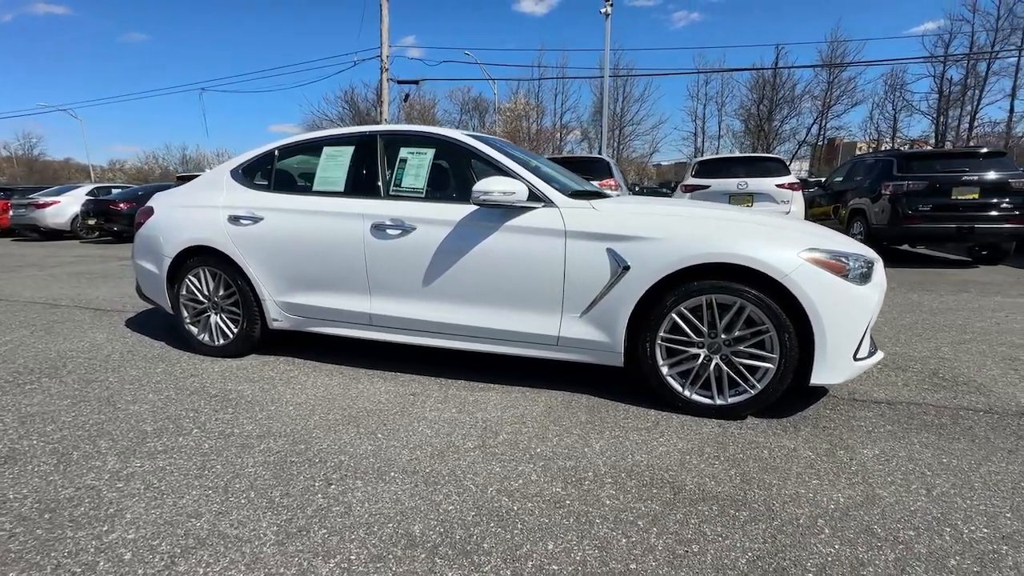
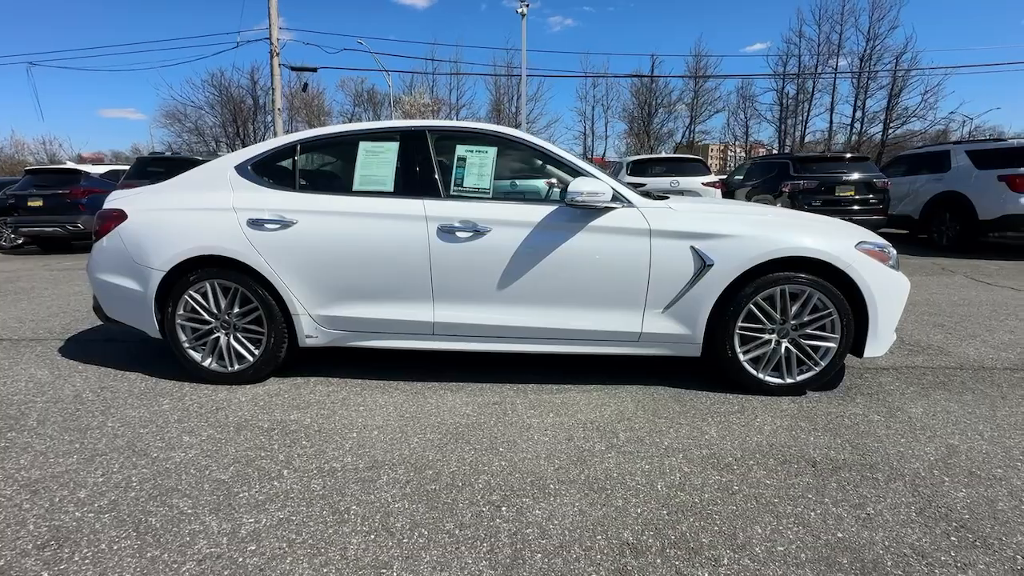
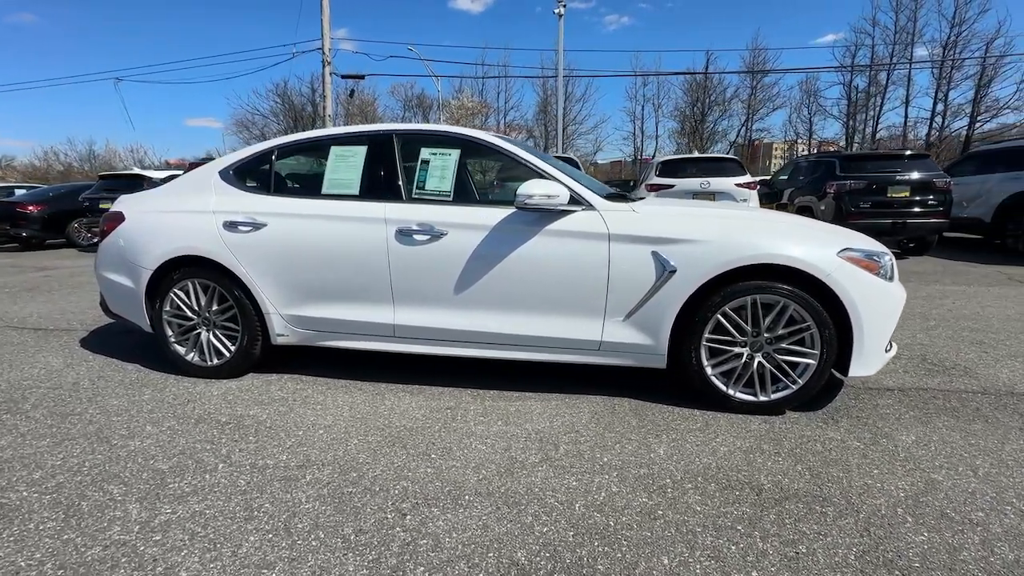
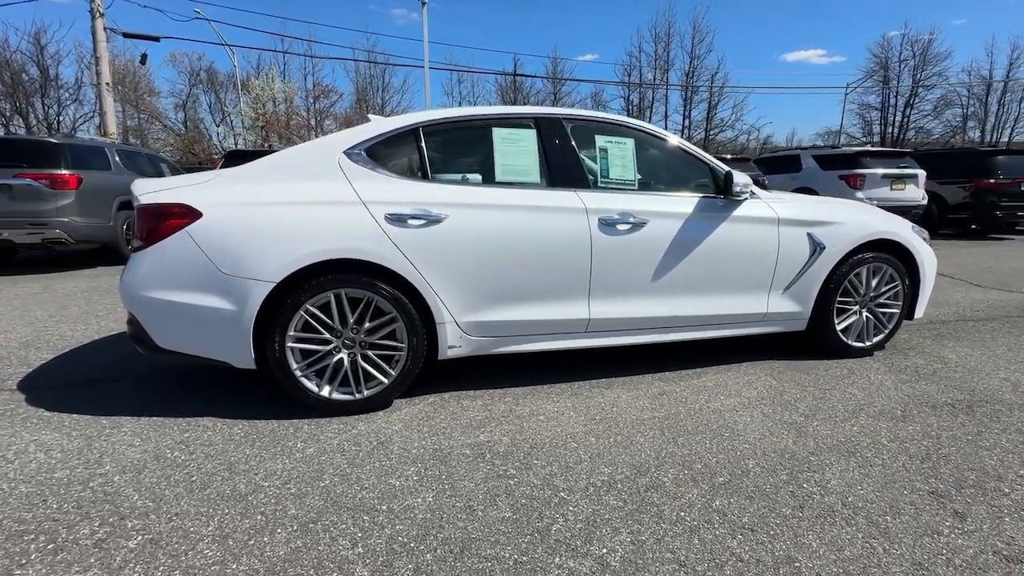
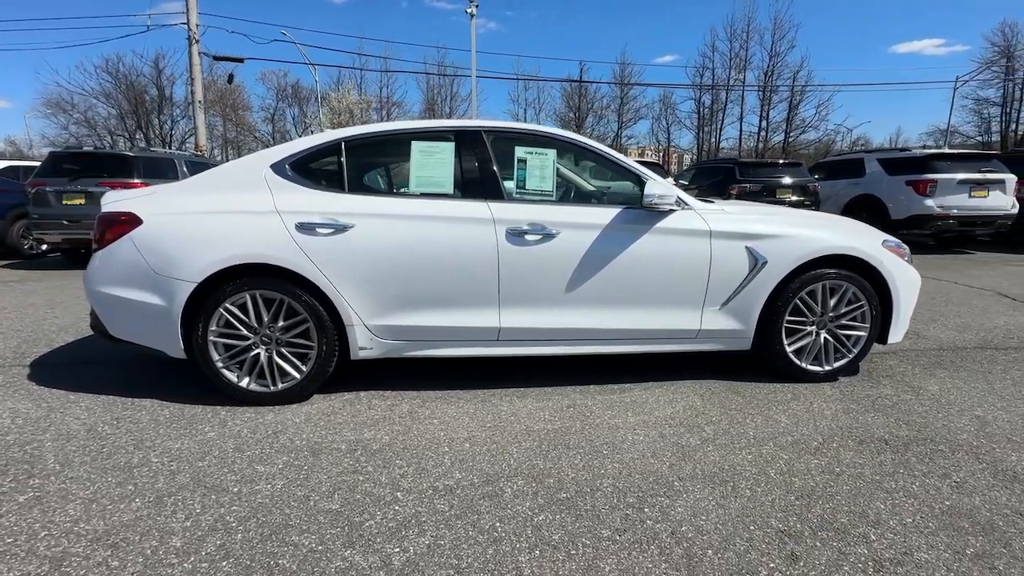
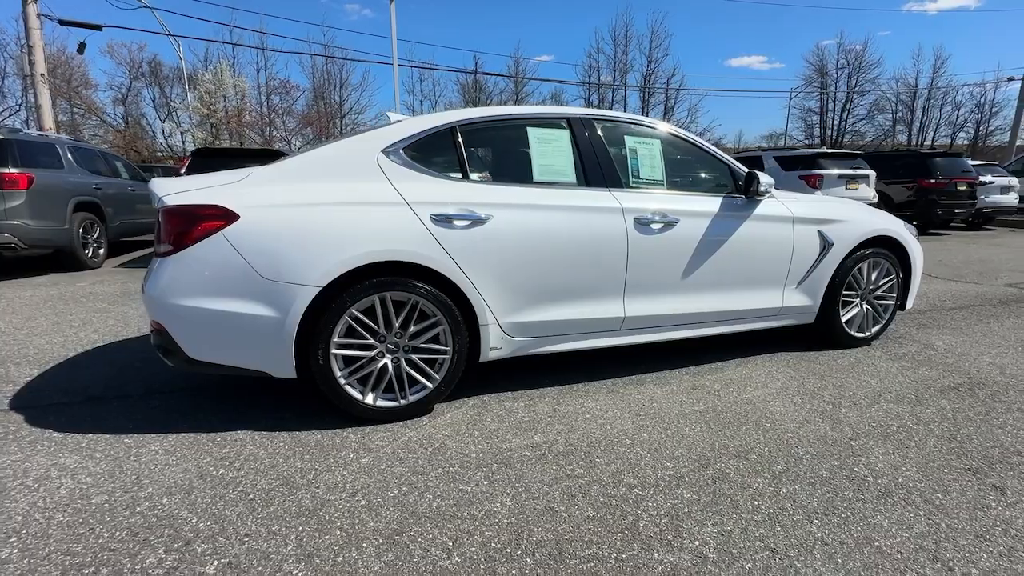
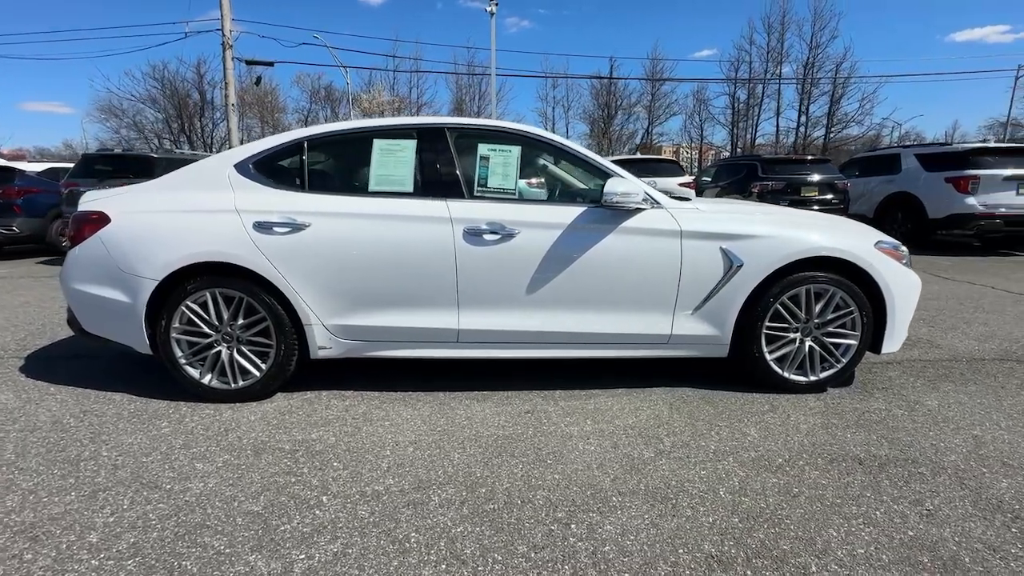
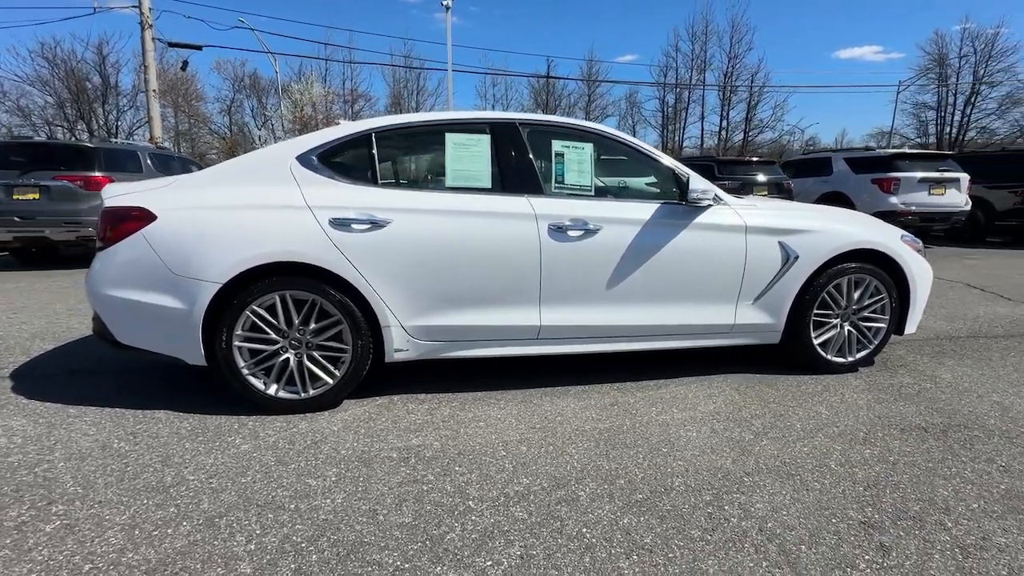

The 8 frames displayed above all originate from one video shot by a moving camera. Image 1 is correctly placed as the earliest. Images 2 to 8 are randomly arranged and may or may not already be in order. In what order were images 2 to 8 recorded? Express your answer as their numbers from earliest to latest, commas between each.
3, 2, 7, 5, 8, 4, 6
